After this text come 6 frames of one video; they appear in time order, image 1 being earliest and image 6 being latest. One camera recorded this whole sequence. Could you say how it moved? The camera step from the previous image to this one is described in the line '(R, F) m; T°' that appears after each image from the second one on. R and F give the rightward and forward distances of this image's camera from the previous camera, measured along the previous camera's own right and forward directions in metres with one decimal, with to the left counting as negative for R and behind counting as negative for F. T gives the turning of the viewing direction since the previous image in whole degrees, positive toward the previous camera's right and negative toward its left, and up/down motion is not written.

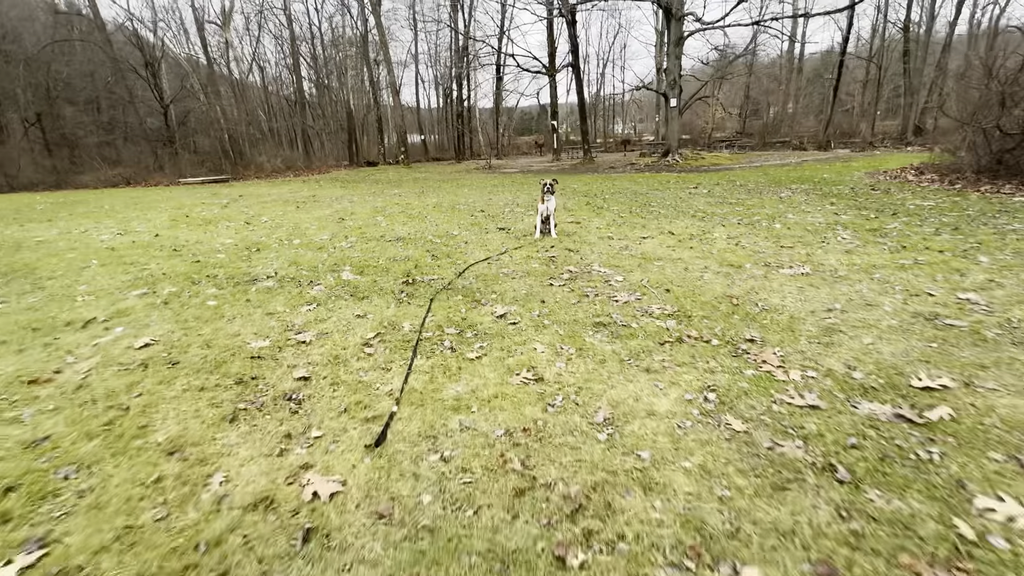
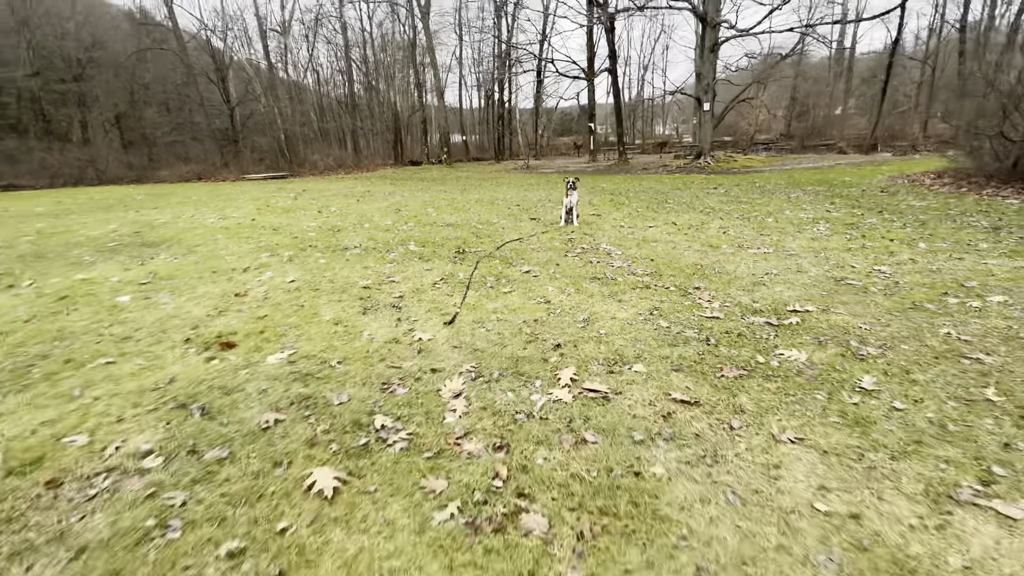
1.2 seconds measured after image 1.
(+0.2, -1.6) m; -4°
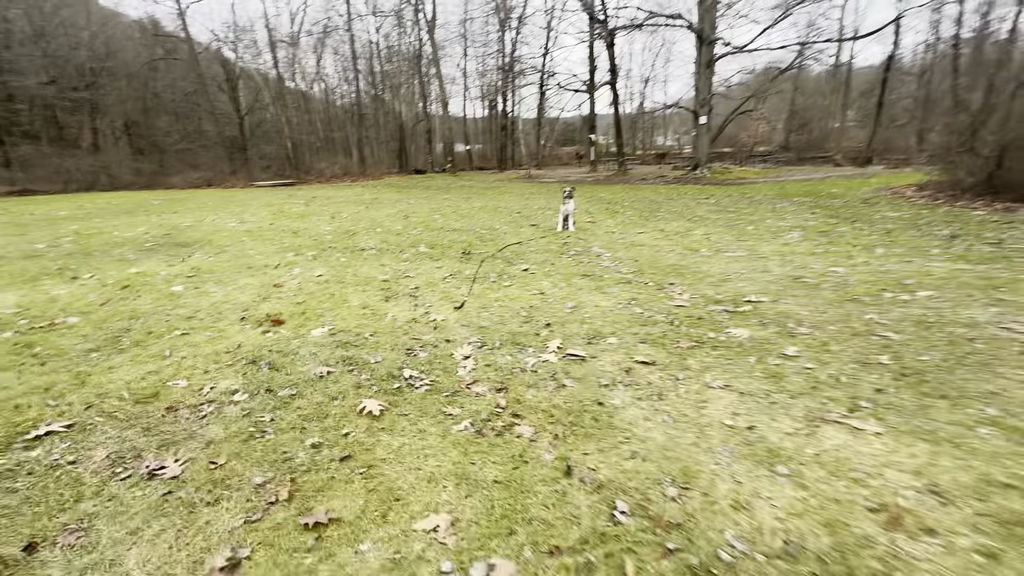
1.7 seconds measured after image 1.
(0.0, -0.7) m; 0°
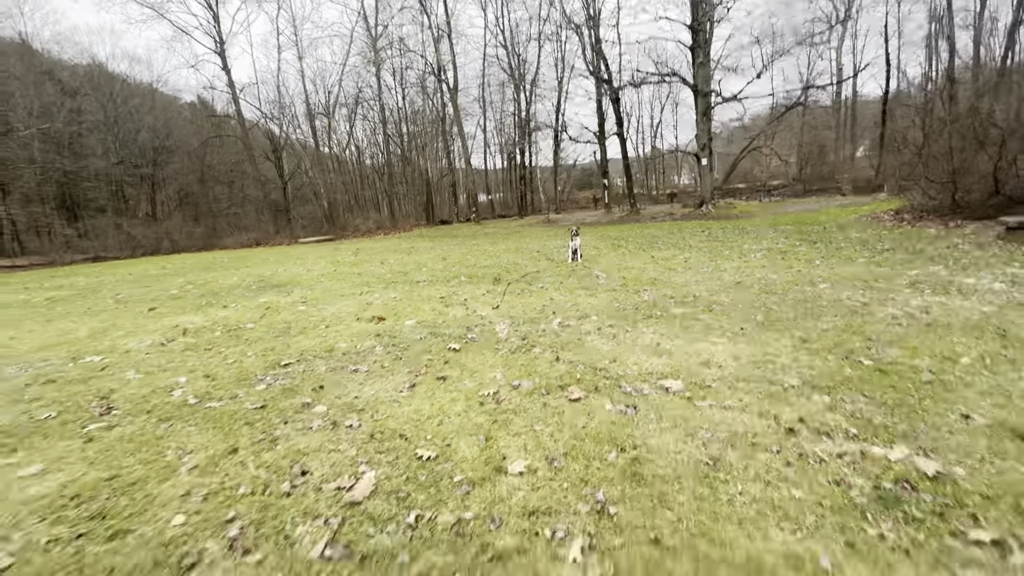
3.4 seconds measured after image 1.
(+0.1, -2.3) m; -3°
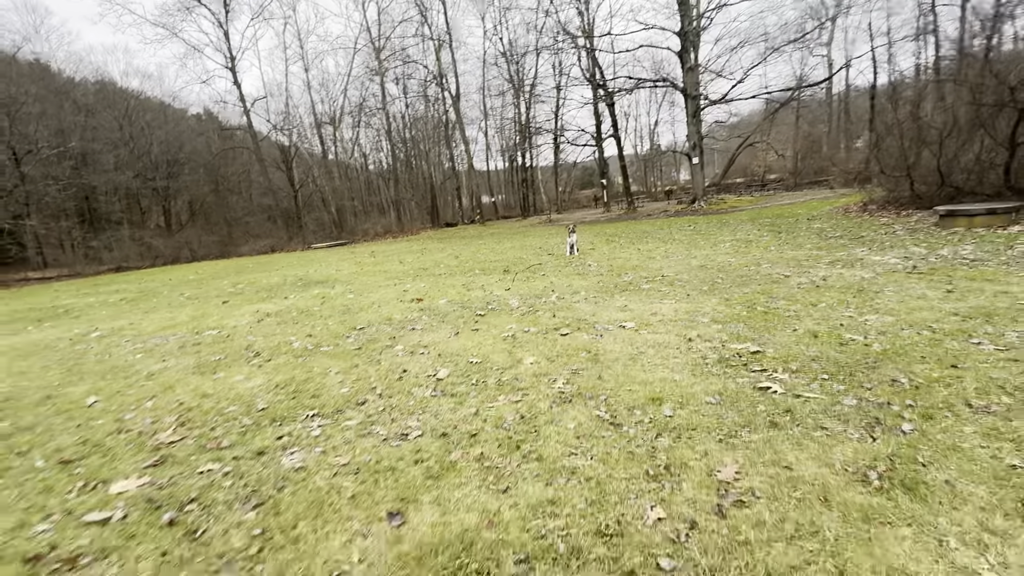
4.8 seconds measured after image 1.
(-0.1, -1.9) m; -1°
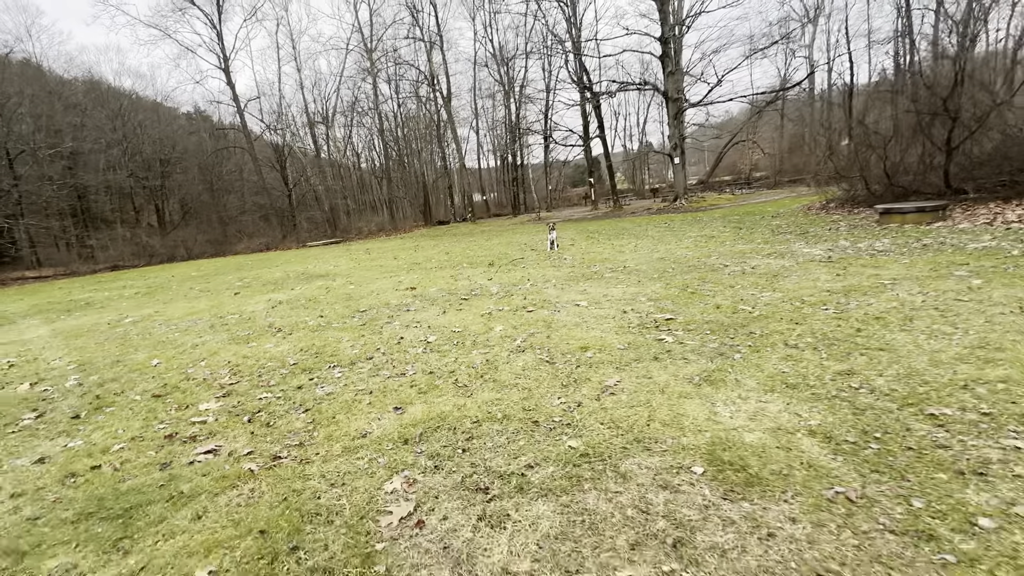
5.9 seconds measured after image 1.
(+0.2, -1.3) m; +1°
